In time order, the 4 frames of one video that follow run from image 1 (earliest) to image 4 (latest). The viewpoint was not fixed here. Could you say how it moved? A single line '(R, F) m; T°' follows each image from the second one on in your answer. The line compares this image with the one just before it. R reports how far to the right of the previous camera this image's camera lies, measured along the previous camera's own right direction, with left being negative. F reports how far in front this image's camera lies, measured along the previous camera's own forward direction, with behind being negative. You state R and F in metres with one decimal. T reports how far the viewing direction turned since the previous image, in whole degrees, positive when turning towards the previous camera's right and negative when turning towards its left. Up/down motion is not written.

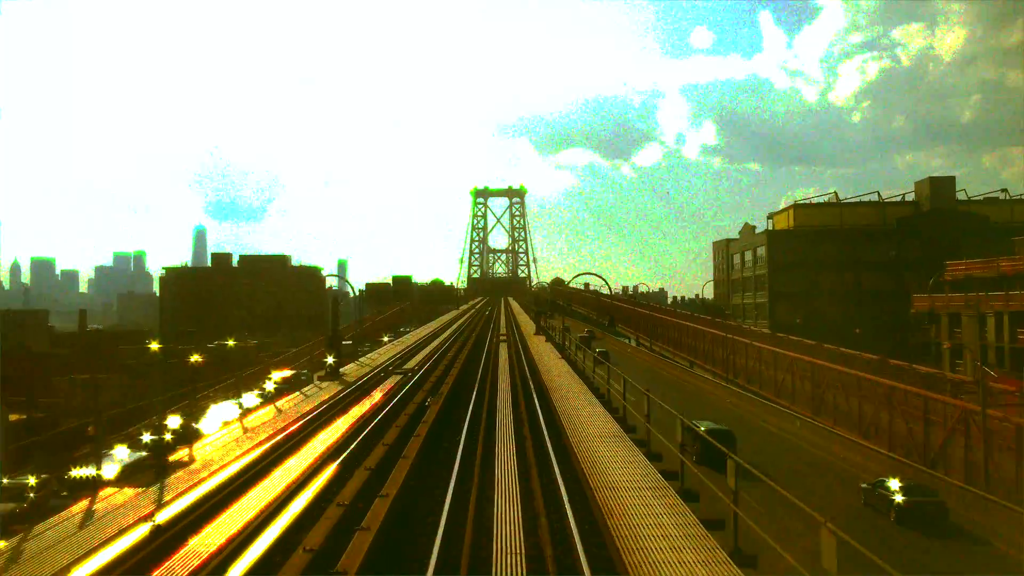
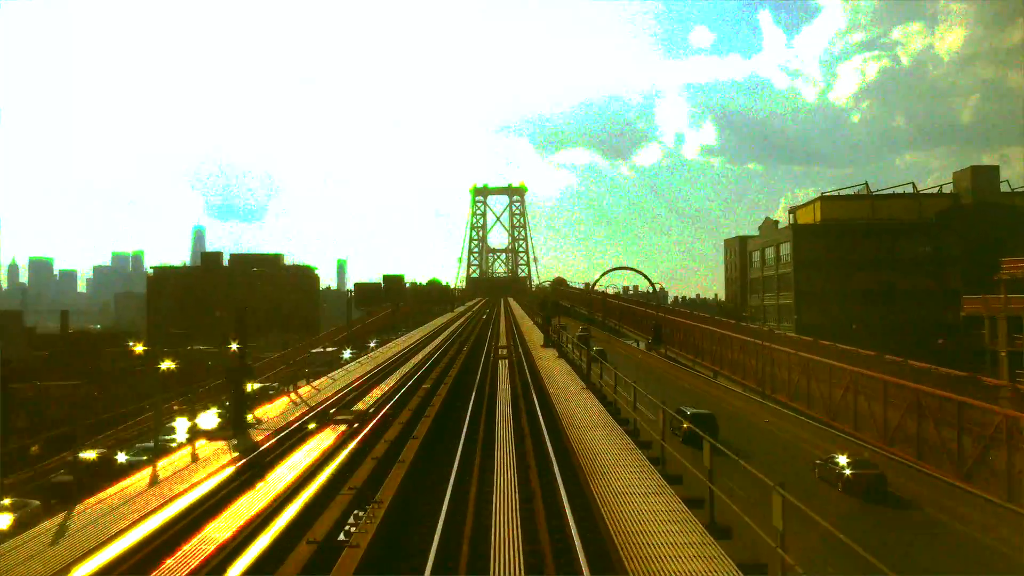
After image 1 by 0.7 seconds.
(0.0, +0.3) m; 0°
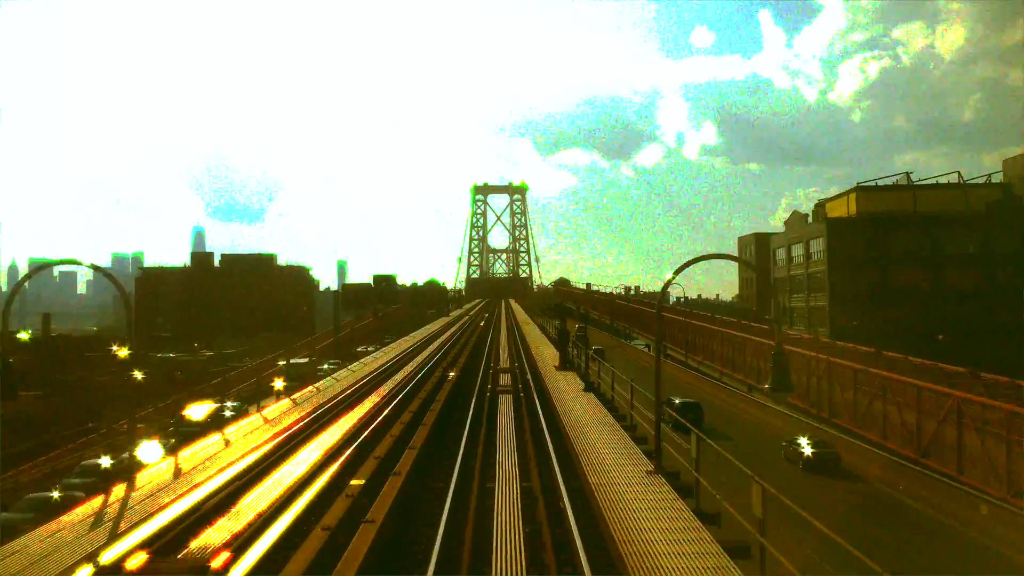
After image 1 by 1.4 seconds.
(0.0, +0.3) m; 0°
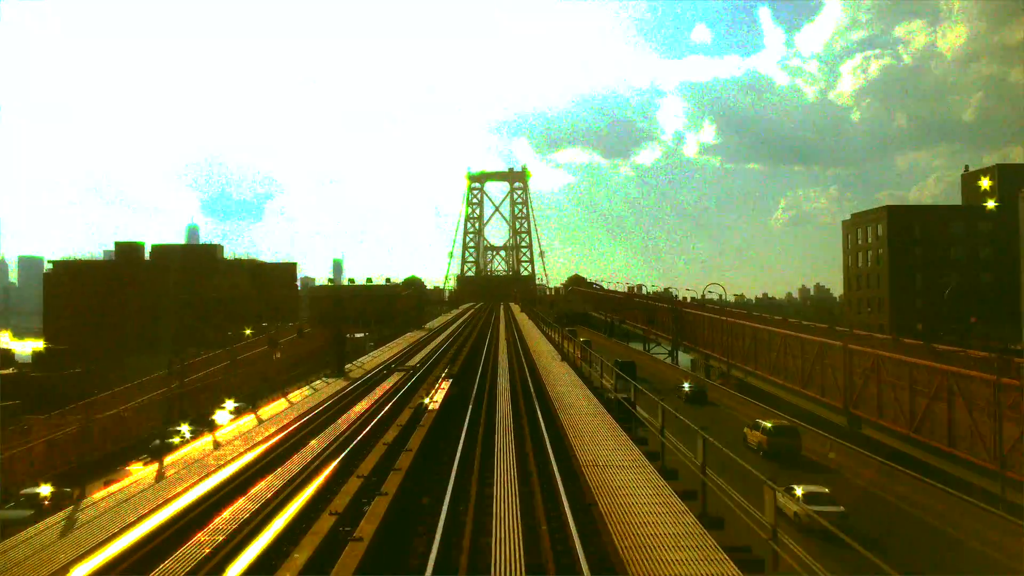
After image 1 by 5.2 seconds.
(0.0, +1.8) m; 0°
